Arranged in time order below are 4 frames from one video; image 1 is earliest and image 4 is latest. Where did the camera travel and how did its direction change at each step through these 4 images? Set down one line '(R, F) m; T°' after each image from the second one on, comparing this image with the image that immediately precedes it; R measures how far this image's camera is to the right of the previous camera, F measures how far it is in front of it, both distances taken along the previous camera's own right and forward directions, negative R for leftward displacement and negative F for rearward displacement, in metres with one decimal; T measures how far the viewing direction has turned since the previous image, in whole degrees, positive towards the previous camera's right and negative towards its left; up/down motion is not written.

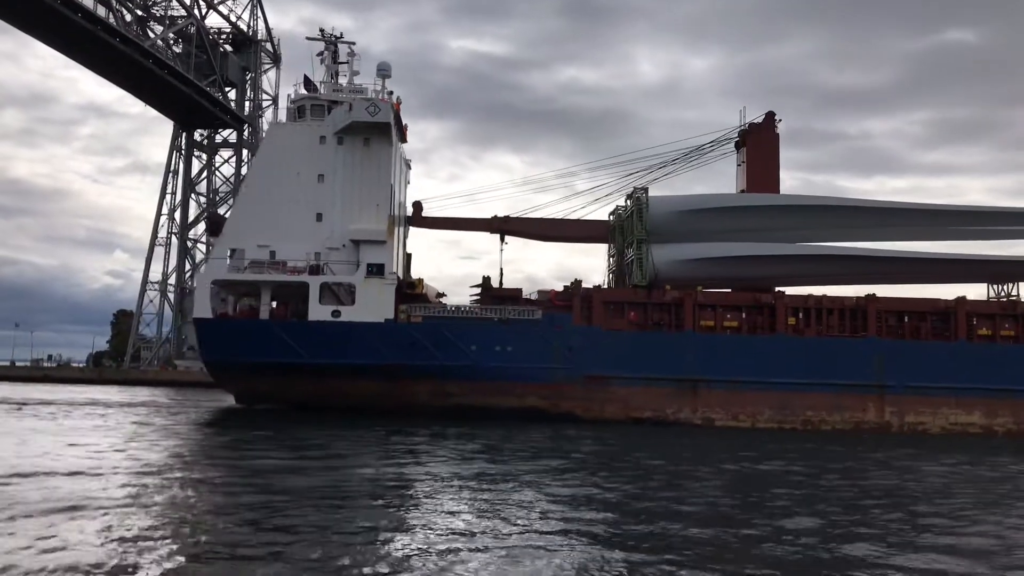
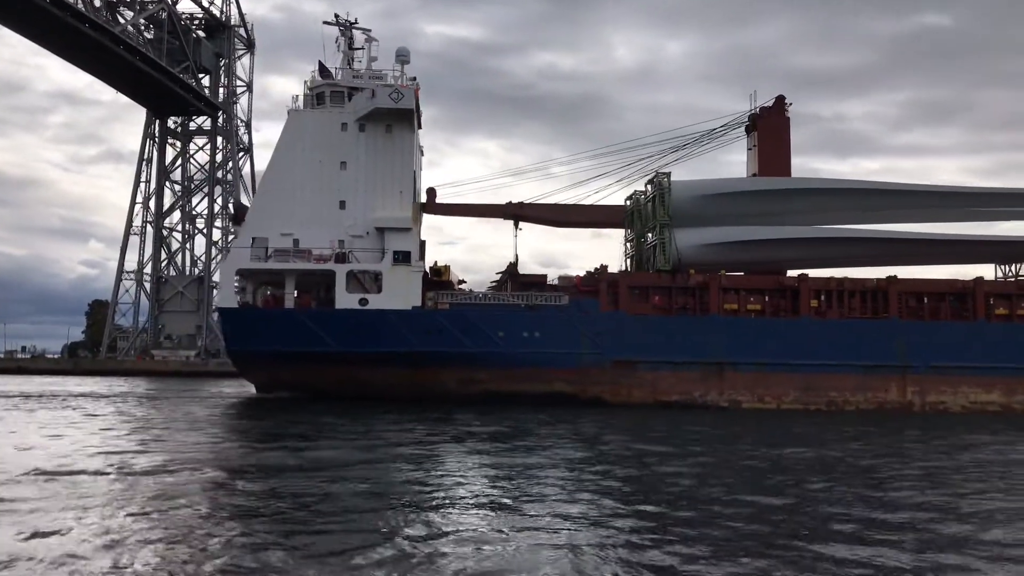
(-0.9, 0.0) m; +1°
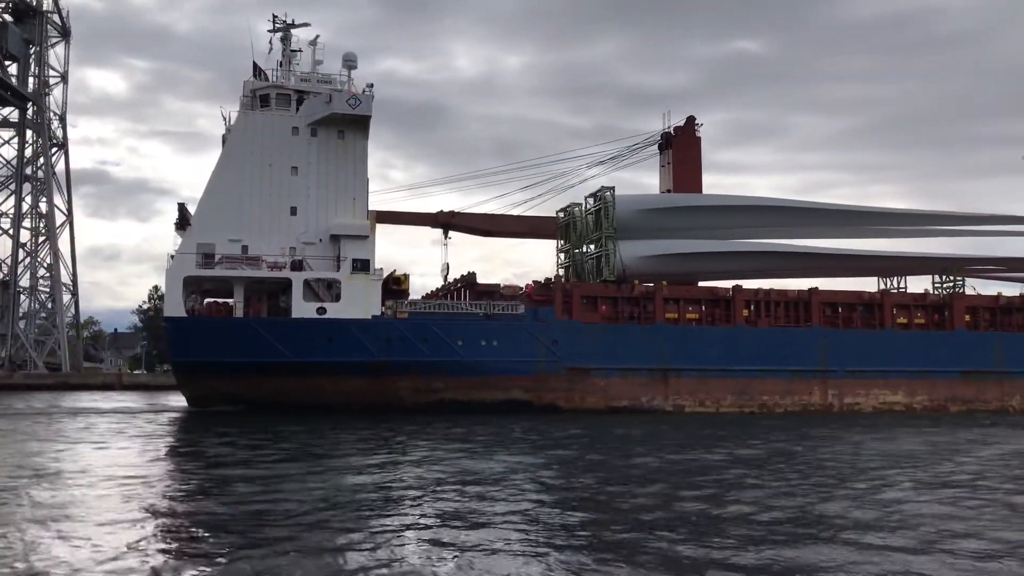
(-1.8, -0.1) m; +9°
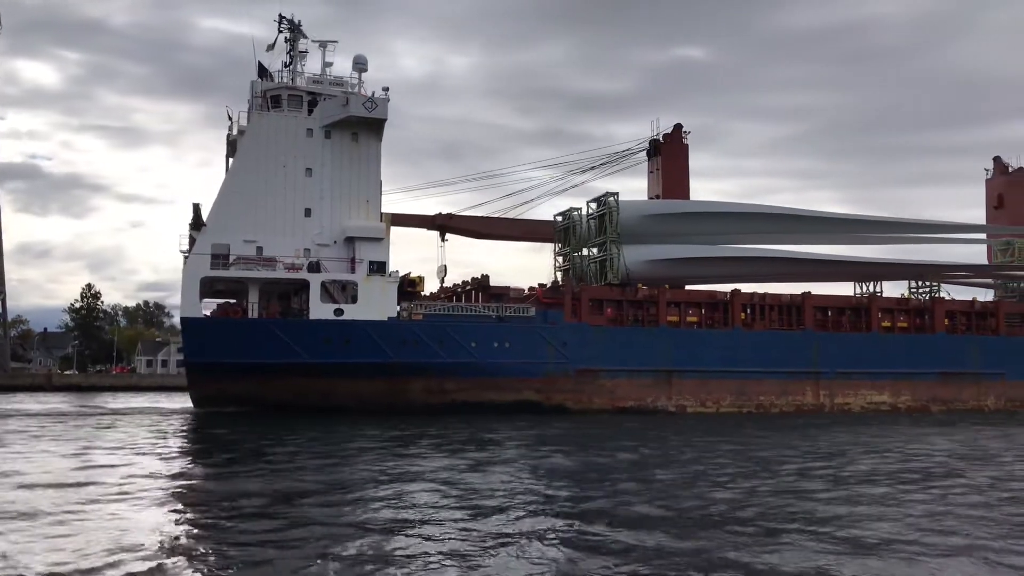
(-1.2, -0.3) m; +3°
